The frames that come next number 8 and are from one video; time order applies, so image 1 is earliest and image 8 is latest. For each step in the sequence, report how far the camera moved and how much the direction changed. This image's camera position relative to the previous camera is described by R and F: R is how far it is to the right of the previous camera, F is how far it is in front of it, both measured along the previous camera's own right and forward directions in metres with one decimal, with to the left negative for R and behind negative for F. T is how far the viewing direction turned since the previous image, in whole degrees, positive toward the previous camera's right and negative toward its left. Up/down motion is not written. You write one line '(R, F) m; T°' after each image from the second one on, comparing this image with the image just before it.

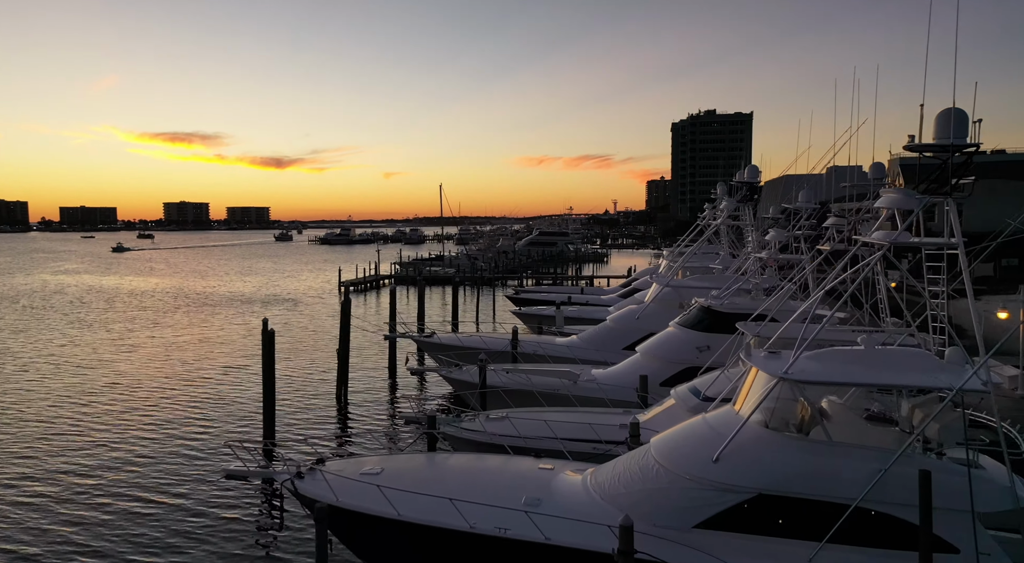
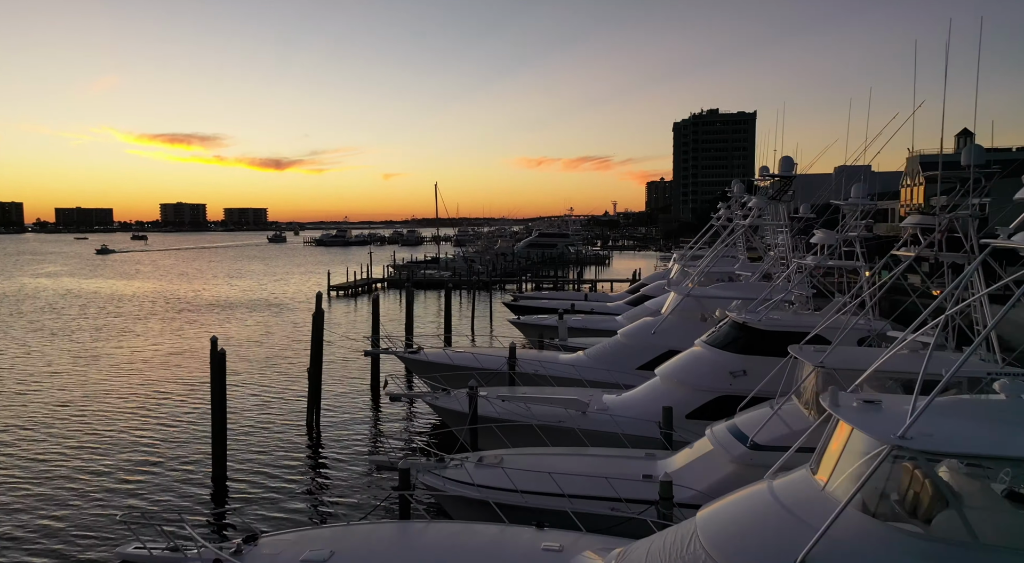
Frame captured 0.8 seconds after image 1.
(0.0, +2.8) m; 0°
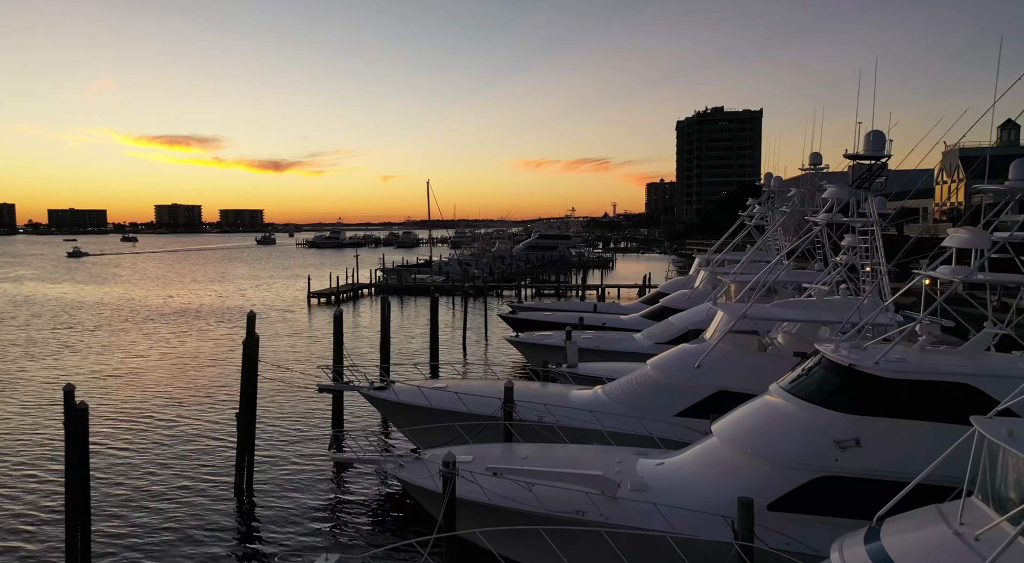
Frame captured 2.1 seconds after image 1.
(0.0, +4.6) m; 0°
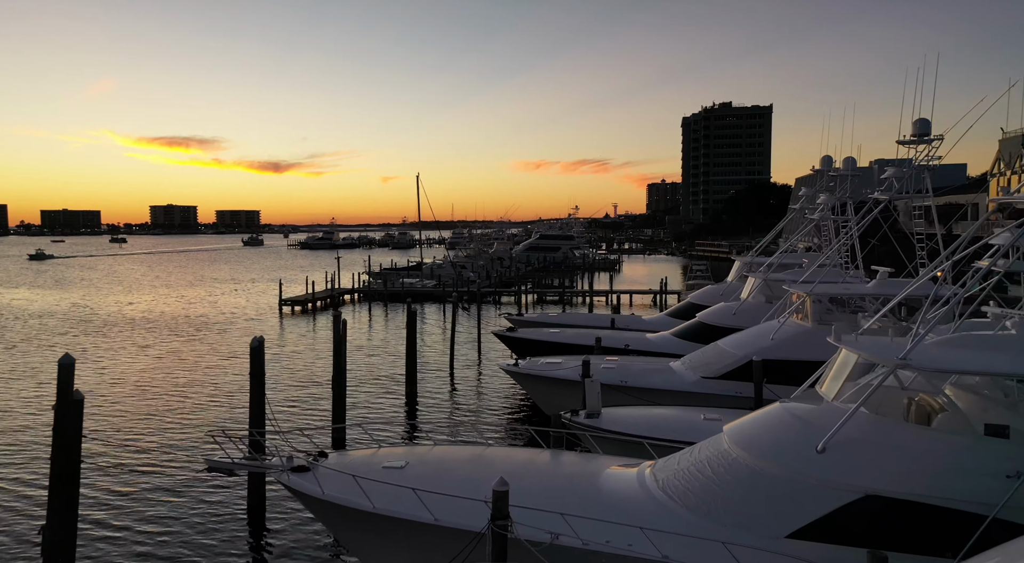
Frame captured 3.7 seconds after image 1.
(0.0, +5.7) m; 0°
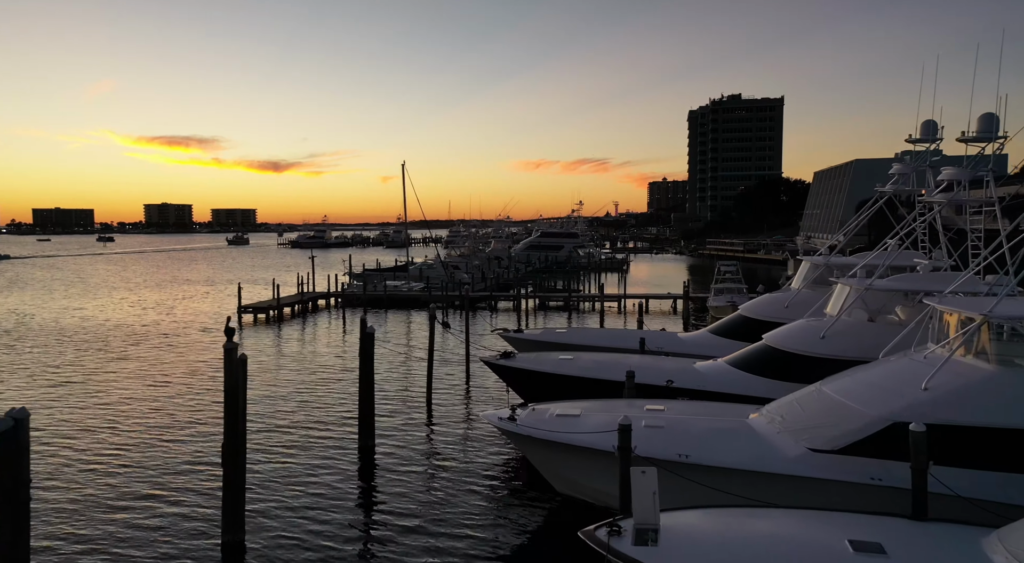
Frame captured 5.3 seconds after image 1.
(+0.1, +6.1) m; 0°
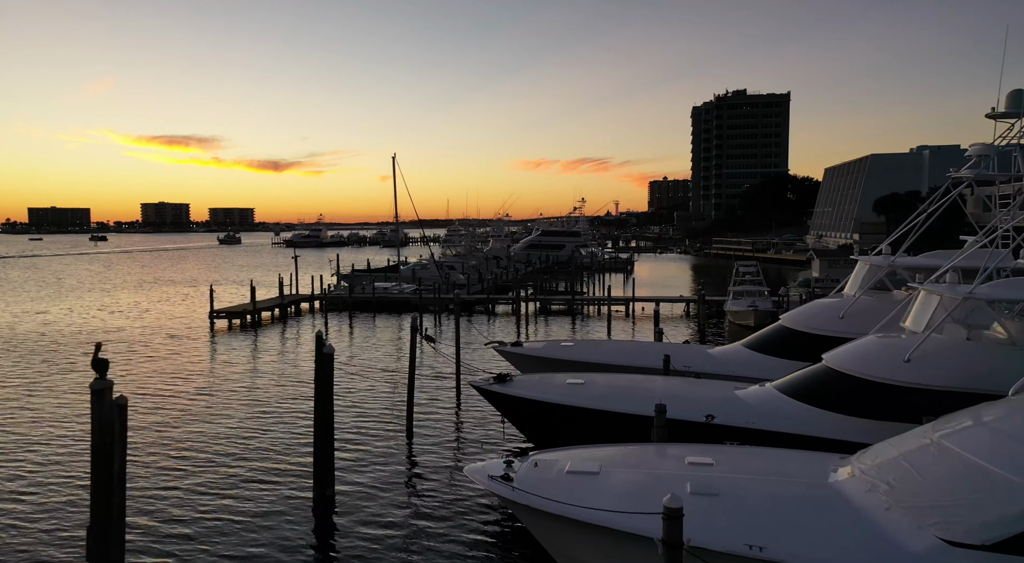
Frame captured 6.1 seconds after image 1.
(+0.1, +3.3) m; 0°
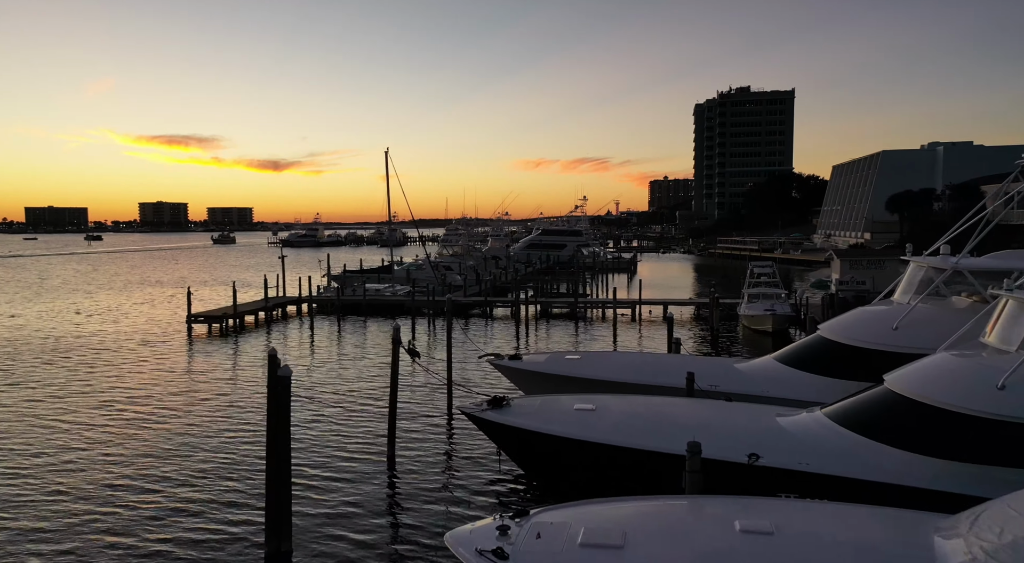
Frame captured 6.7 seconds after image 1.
(0.0, +2.2) m; 0°
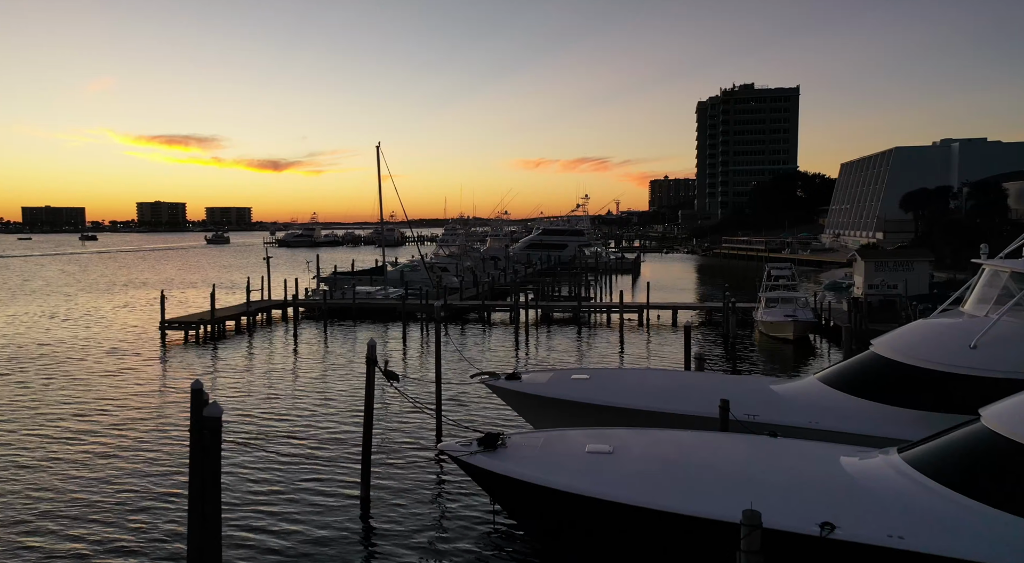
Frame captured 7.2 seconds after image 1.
(0.0, +2.3) m; 0°
